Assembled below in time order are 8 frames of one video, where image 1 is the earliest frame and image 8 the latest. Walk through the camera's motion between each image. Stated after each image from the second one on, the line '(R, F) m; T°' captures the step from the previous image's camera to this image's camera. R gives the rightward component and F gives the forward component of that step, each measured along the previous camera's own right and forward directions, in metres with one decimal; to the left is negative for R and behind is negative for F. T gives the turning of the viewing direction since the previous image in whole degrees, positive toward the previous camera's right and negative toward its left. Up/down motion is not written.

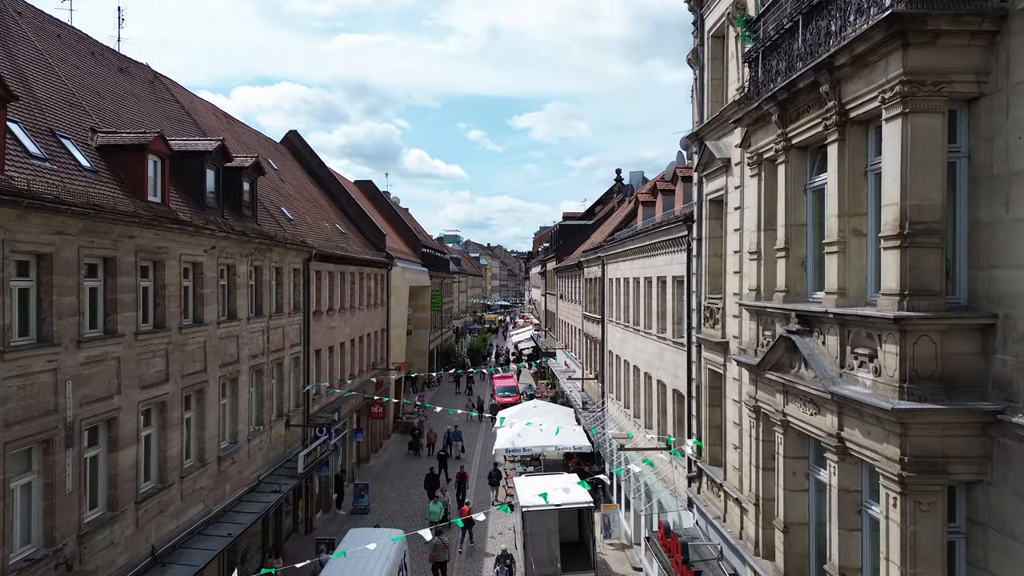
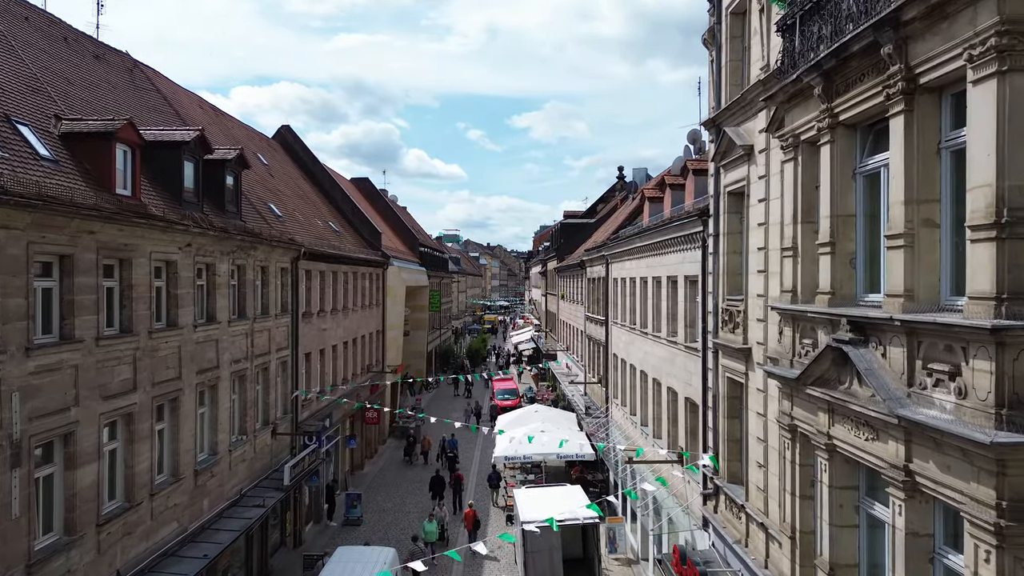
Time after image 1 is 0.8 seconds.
(0.0, +1.0) m; 0°
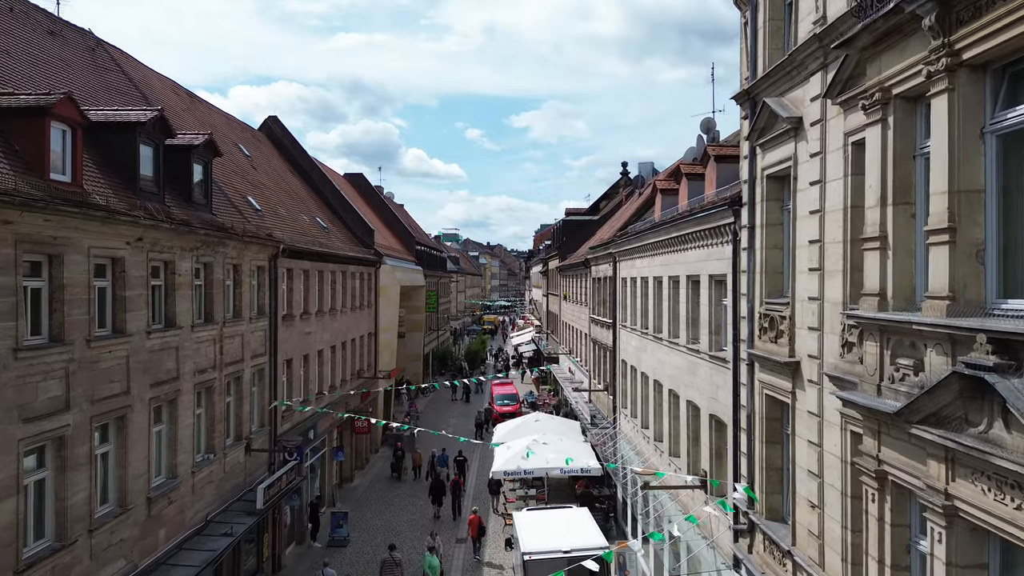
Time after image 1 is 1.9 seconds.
(0.0, +1.7) m; 0°
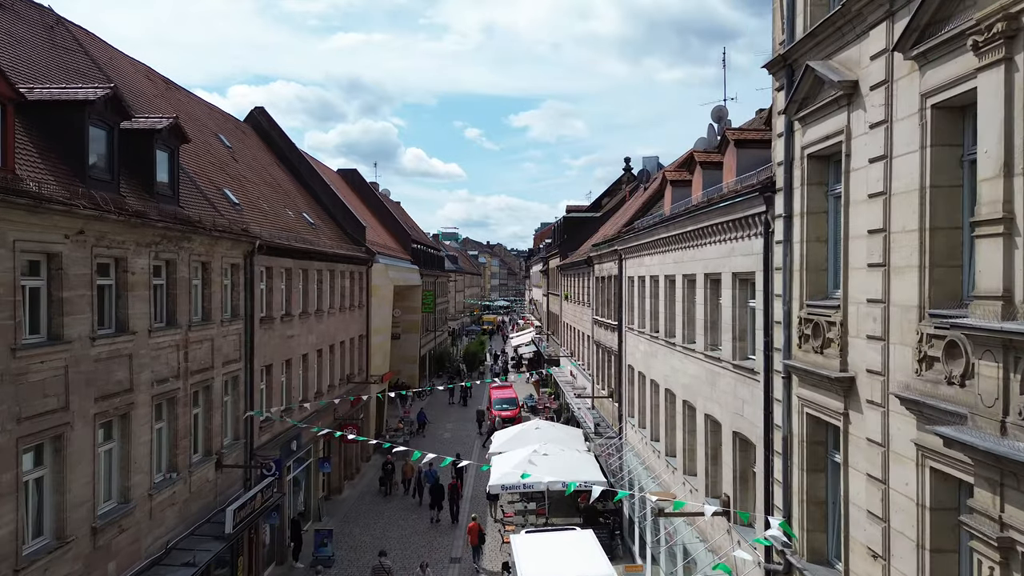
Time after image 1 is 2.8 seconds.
(+0.1, +1.4) m; 0°
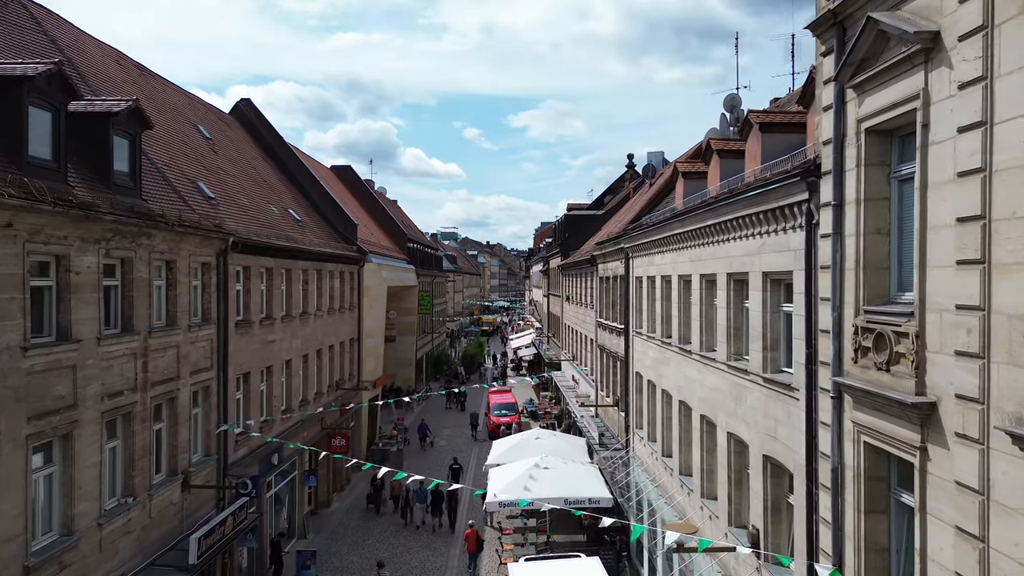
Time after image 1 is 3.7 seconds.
(0.0, +1.3) m; 0°
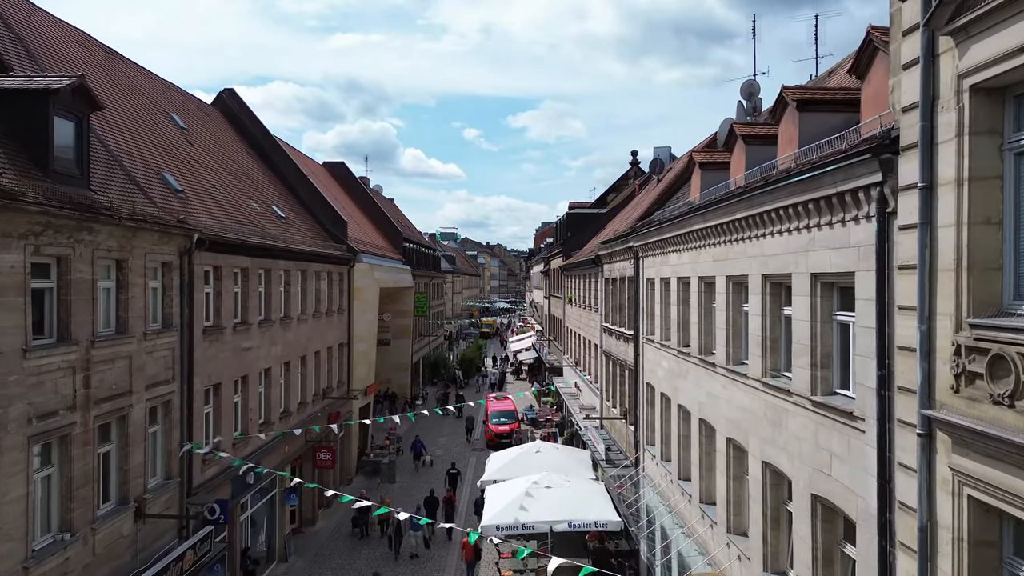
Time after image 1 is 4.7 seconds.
(0.0, +1.5) m; 0°
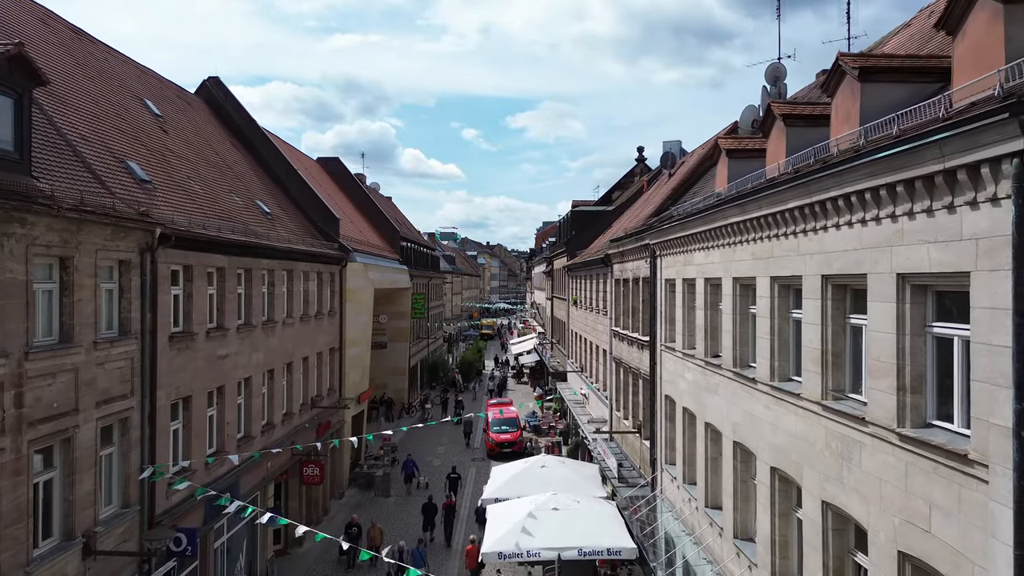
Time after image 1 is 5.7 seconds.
(-0.1, +1.5) m; 0°
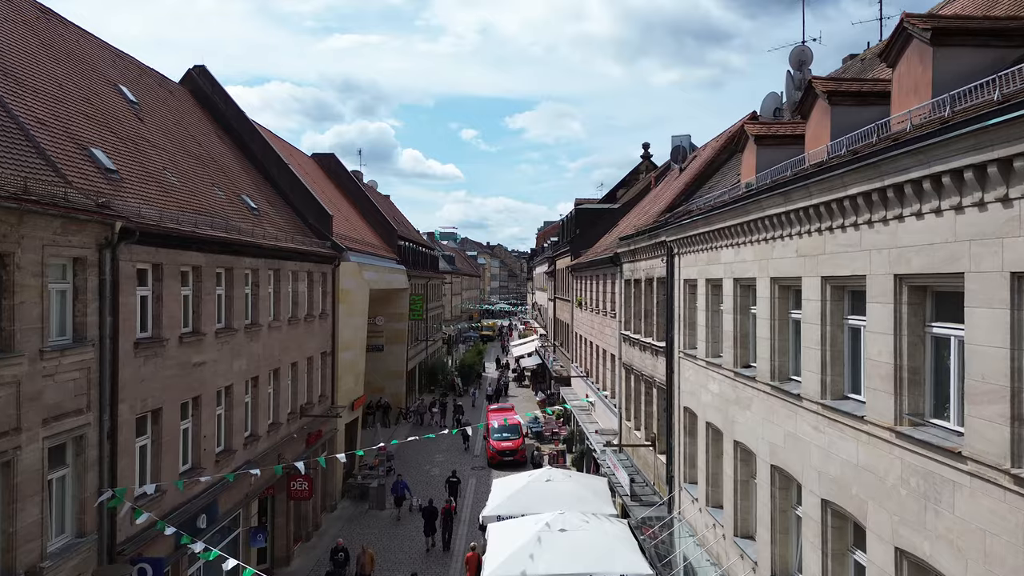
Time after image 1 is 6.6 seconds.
(-0.1, +1.2) m; 0°
